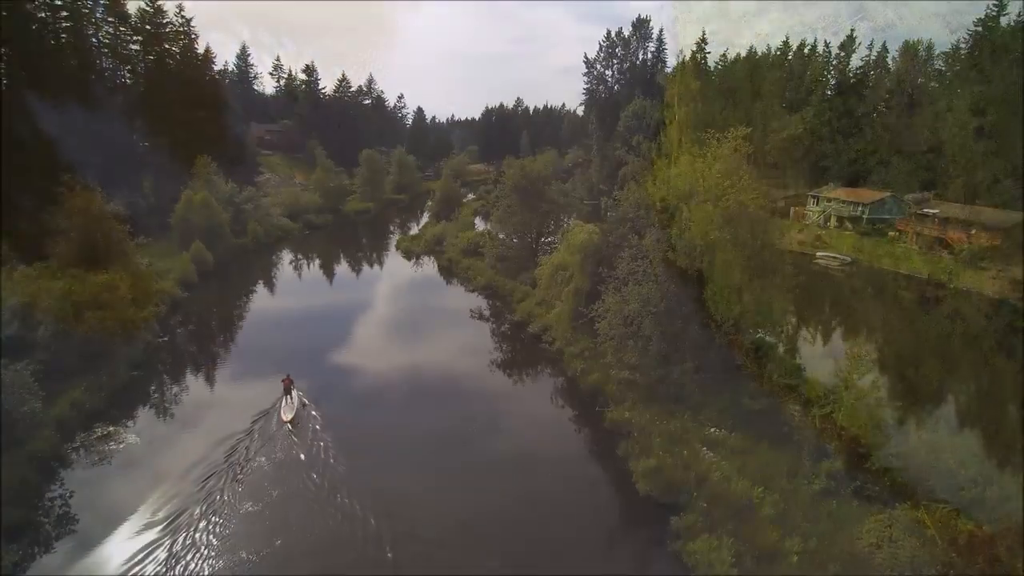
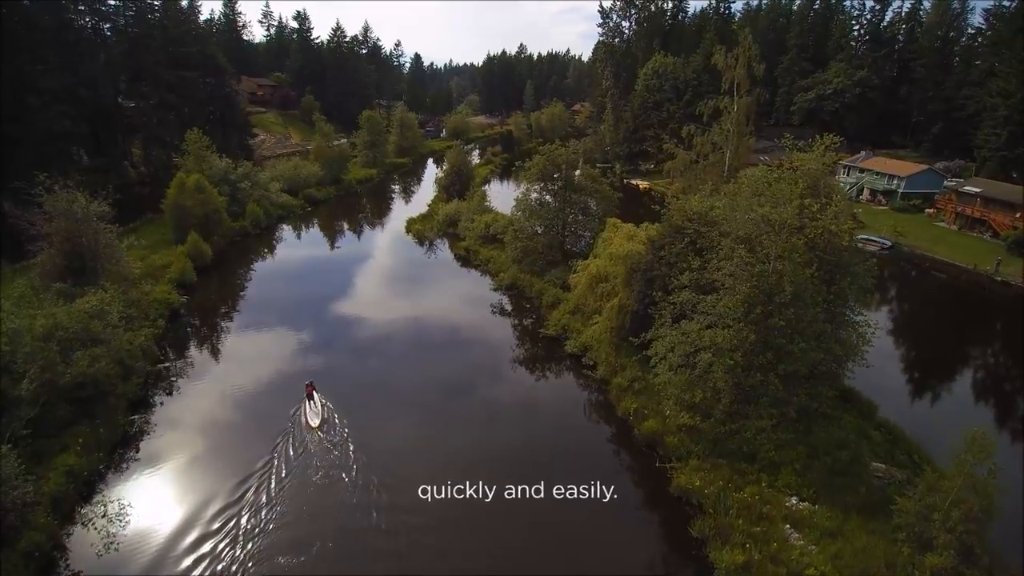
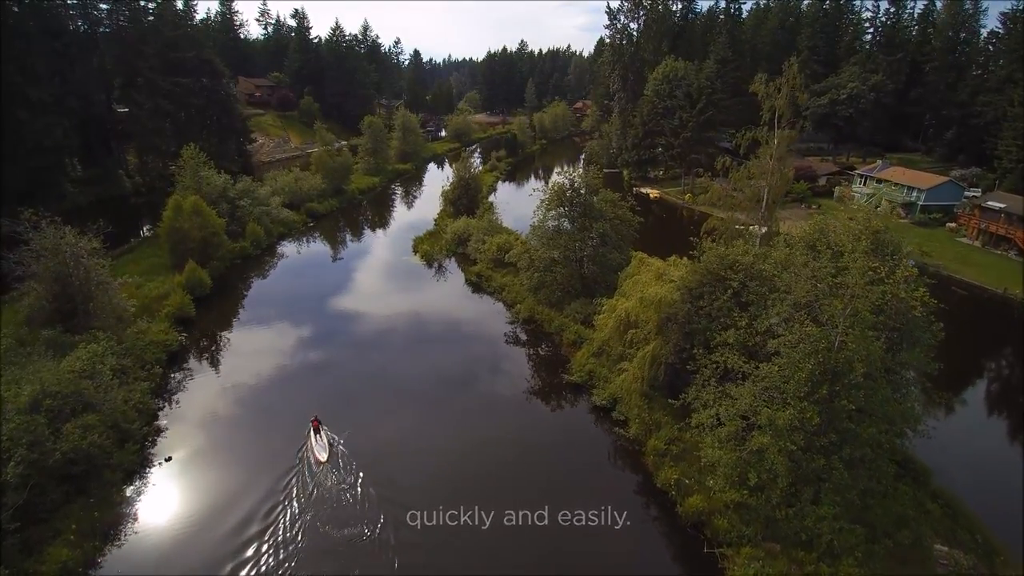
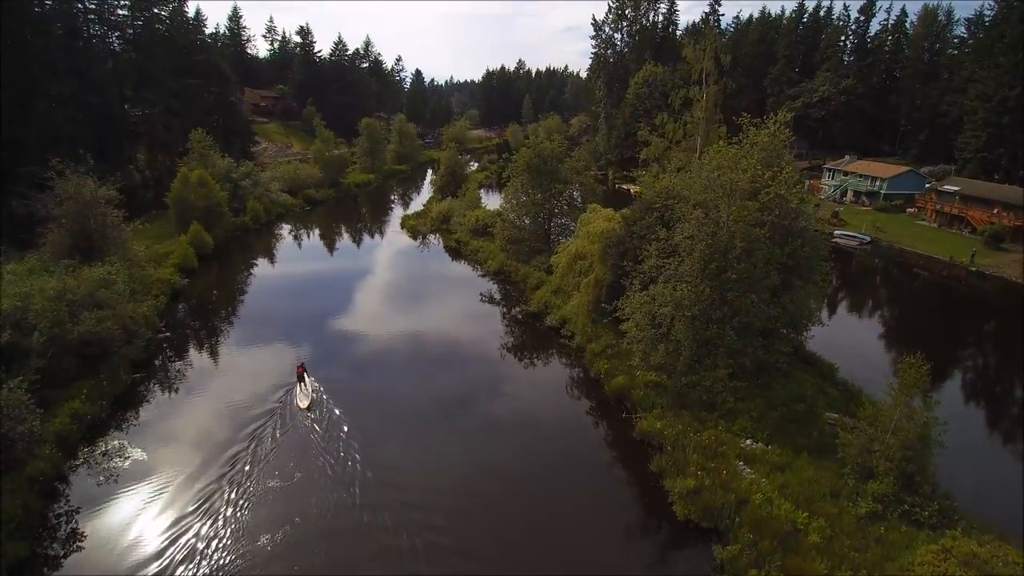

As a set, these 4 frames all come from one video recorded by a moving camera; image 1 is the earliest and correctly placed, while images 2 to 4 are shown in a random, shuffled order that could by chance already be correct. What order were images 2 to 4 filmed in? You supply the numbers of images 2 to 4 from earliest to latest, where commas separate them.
4, 2, 3
